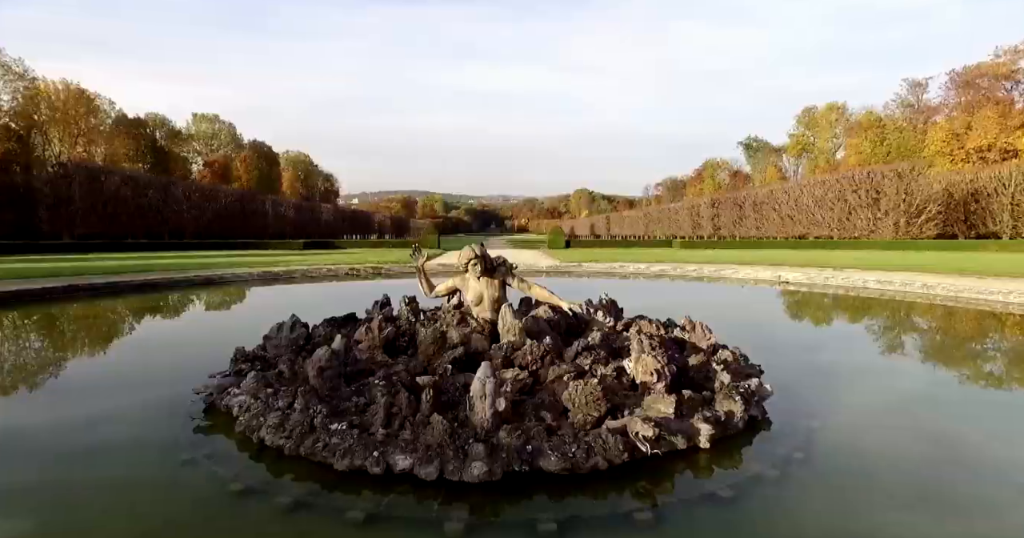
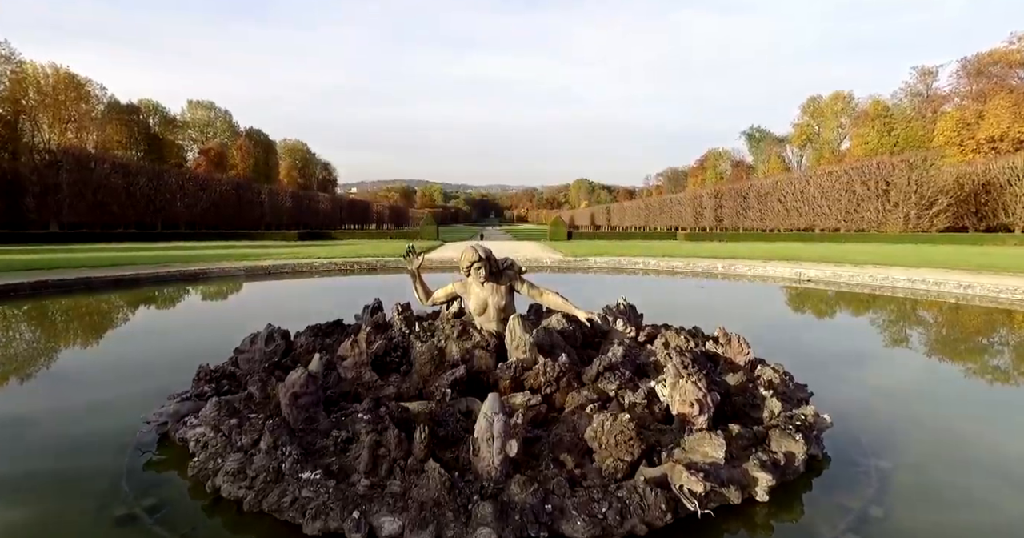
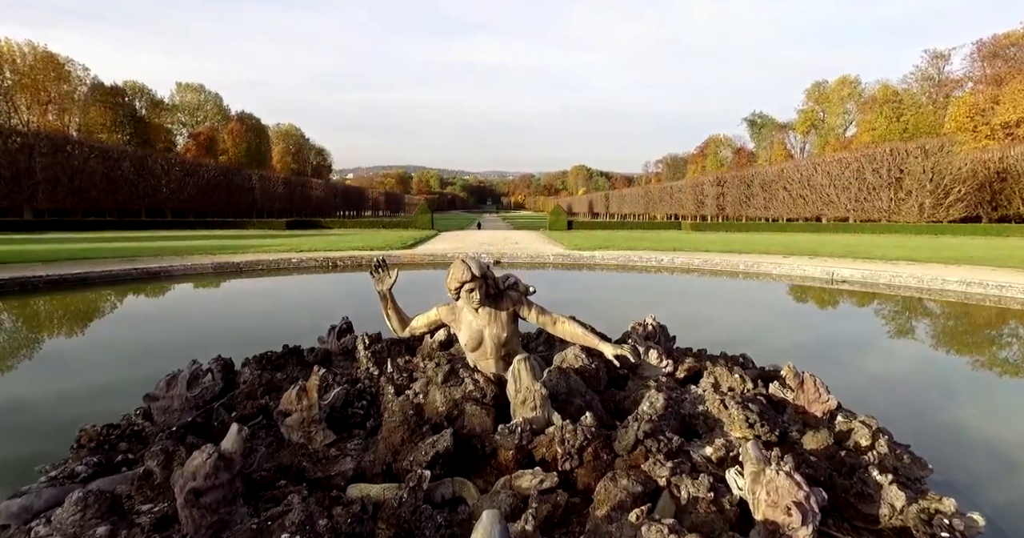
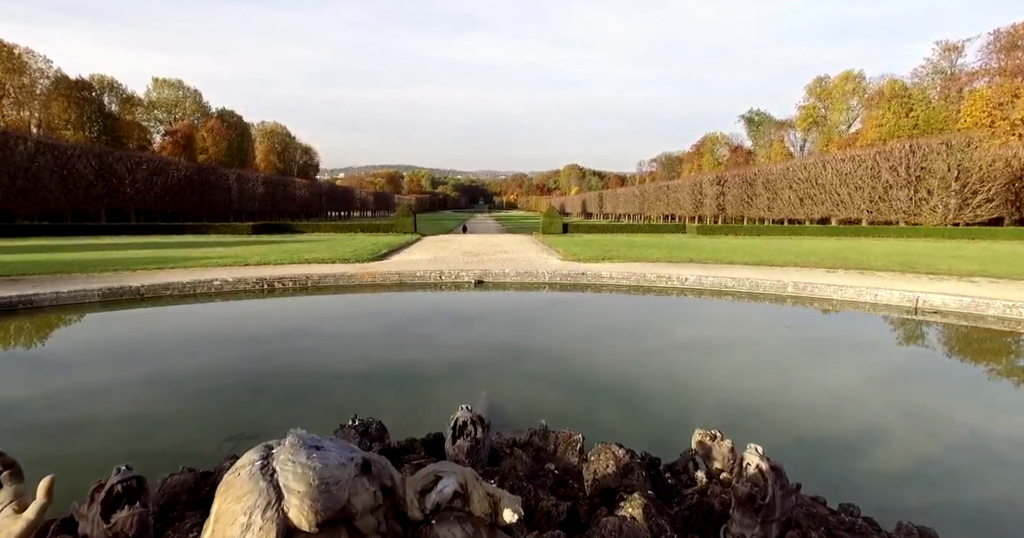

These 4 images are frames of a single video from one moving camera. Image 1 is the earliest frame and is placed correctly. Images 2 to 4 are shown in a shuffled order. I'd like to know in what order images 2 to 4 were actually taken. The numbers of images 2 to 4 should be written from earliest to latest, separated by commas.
2, 3, 4
